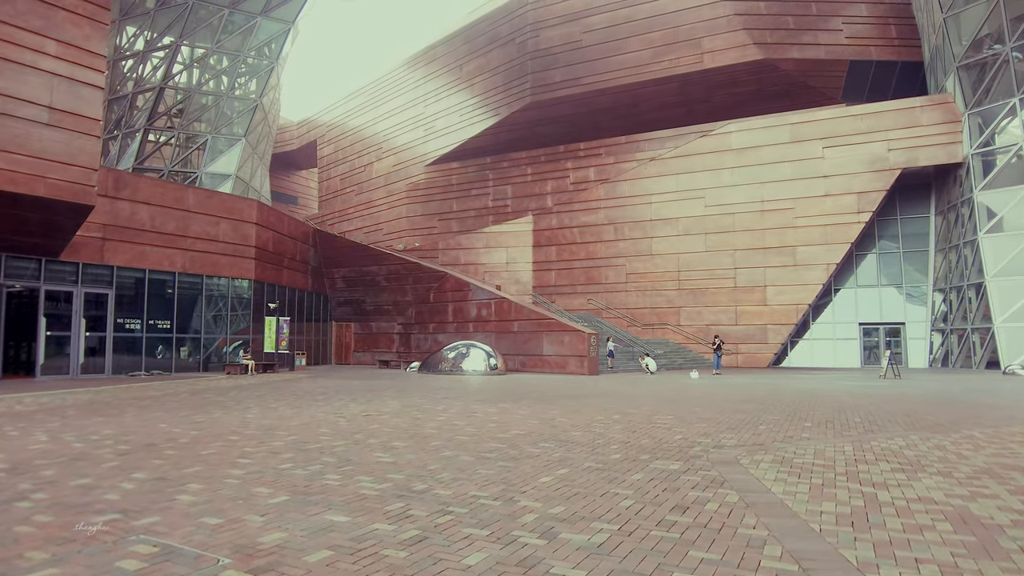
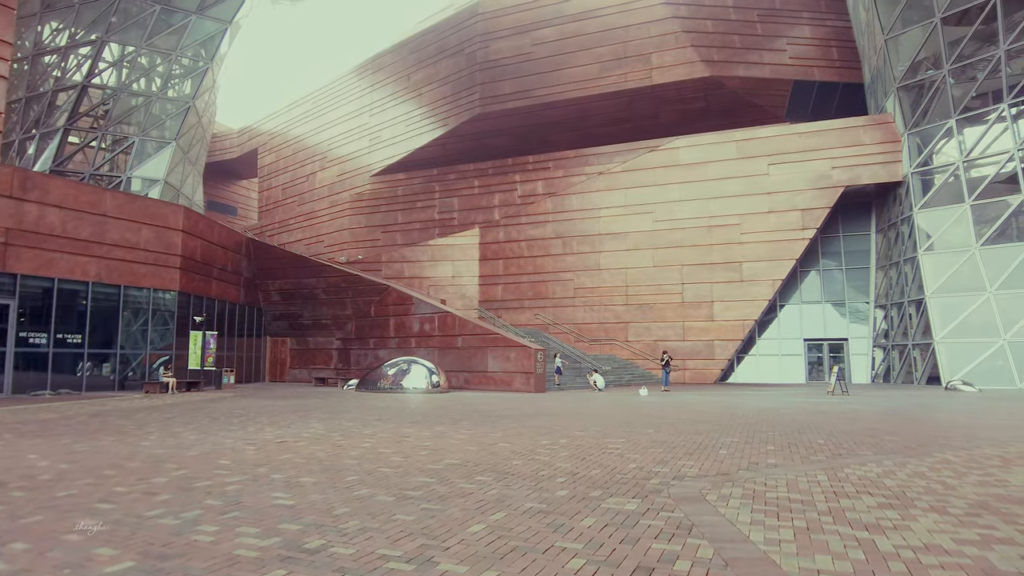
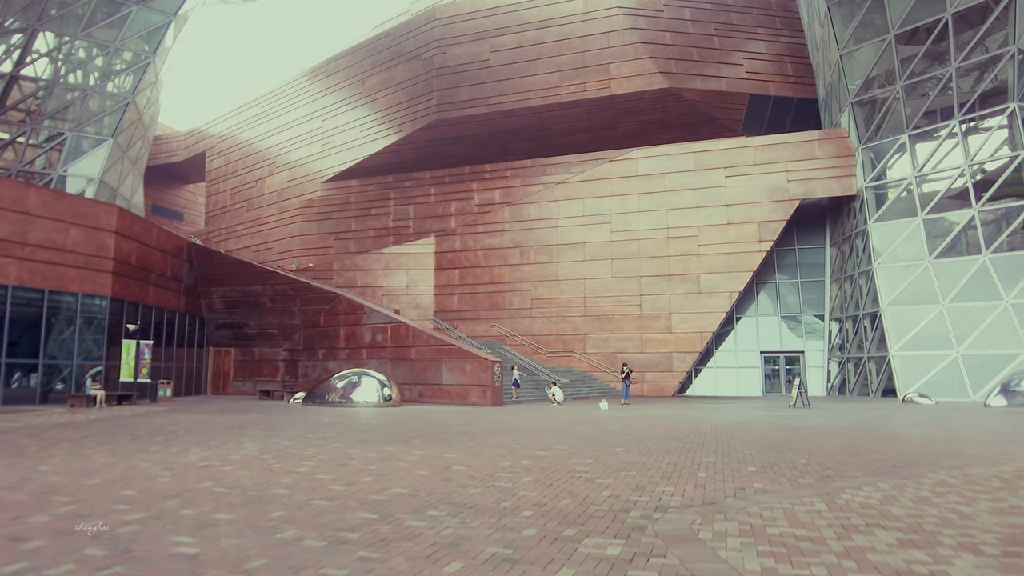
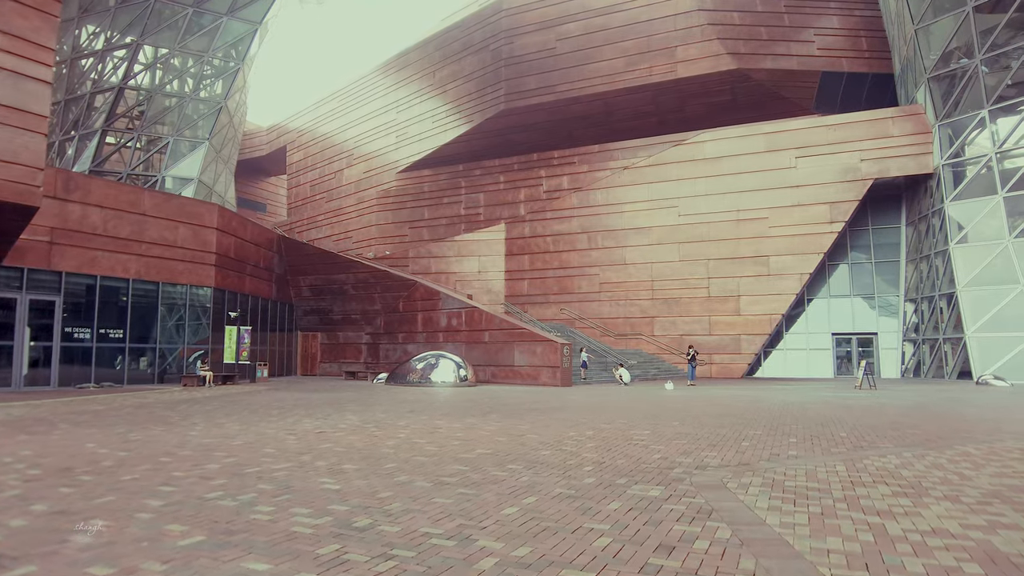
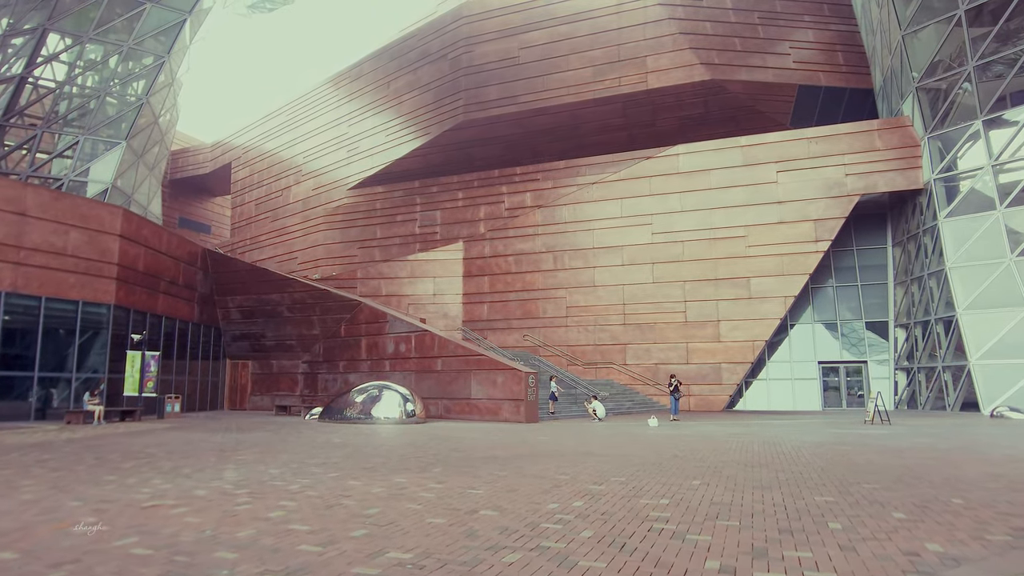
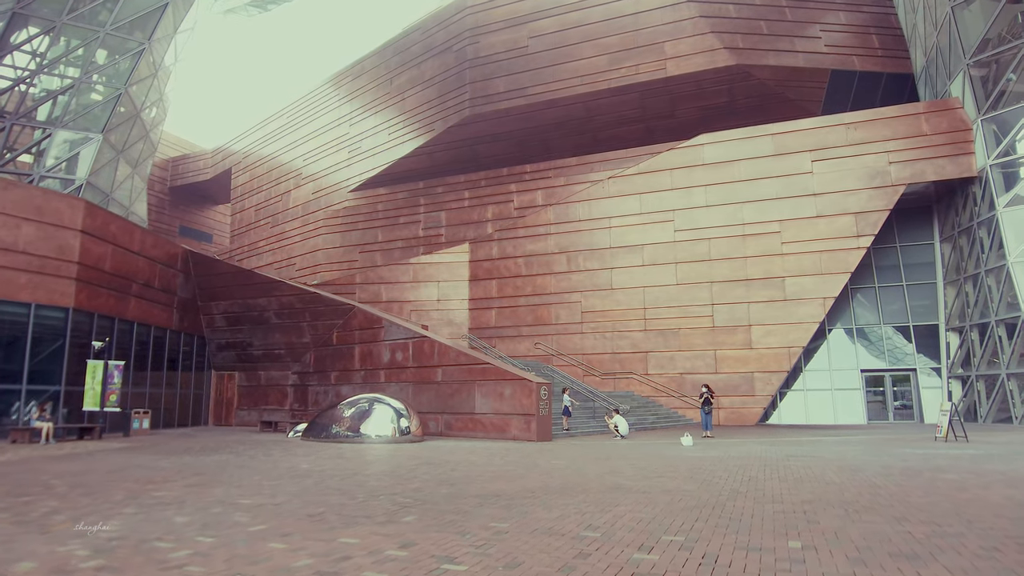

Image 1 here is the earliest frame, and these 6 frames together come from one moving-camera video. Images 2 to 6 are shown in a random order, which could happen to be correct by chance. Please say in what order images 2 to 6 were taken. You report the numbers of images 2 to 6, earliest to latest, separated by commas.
4, 2, 3, 5, 6
